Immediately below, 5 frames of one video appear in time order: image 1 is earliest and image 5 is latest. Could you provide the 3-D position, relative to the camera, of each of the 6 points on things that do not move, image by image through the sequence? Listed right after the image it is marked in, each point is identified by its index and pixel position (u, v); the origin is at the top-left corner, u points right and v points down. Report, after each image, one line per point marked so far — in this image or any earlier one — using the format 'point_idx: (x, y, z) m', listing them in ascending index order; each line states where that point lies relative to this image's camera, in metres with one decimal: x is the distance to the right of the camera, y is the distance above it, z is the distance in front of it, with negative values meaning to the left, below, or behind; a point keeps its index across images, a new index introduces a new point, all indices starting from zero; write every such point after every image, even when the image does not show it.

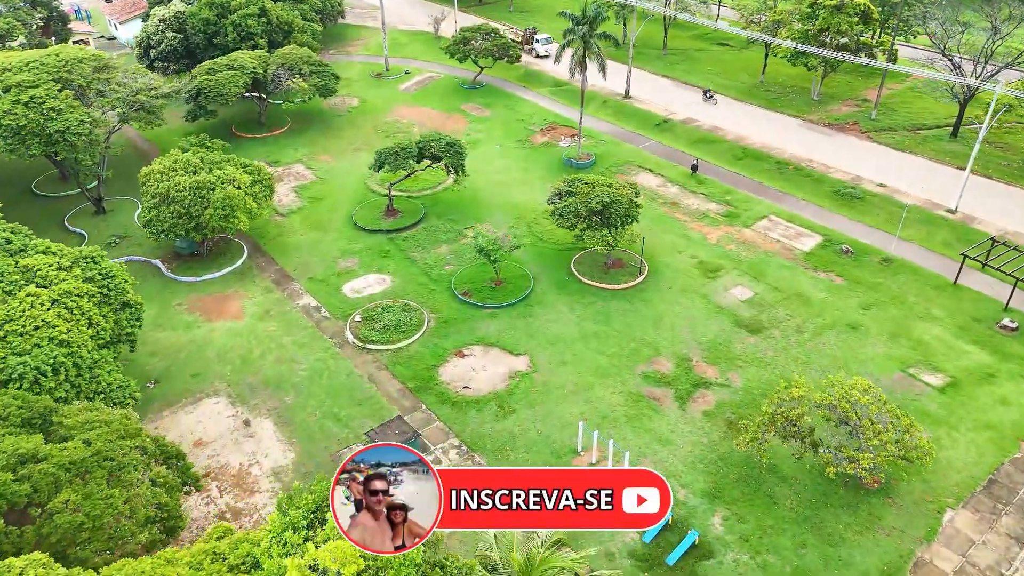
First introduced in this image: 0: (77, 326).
0: (-11.7, -1.0, +19.6) m
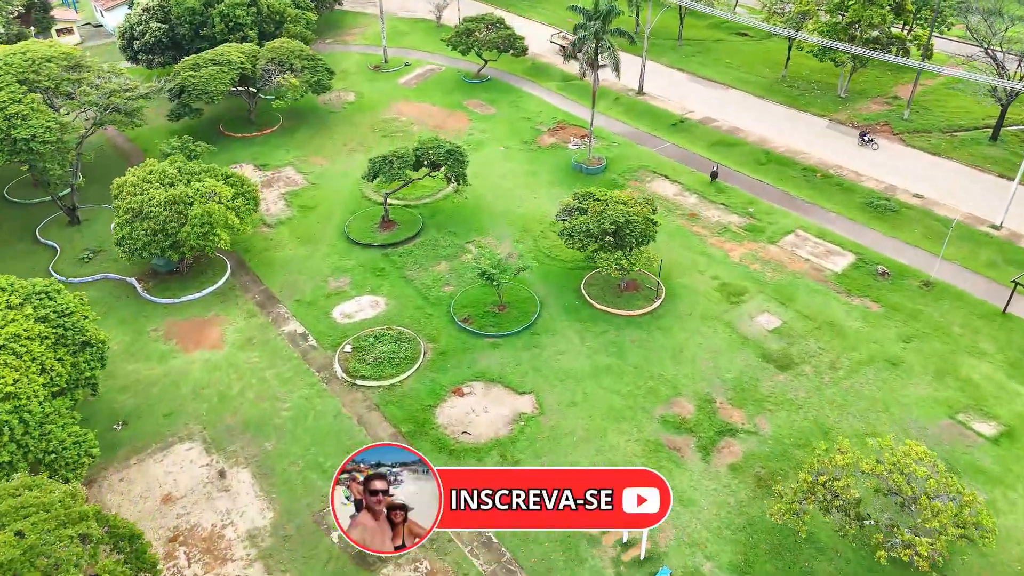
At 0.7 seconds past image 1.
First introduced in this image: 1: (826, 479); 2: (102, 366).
0: (-11.6, -2.1, +17.4) m
1: (+7.1, -4.3, +16.4) m
2: (-11.0, -2.1, +19.6) m
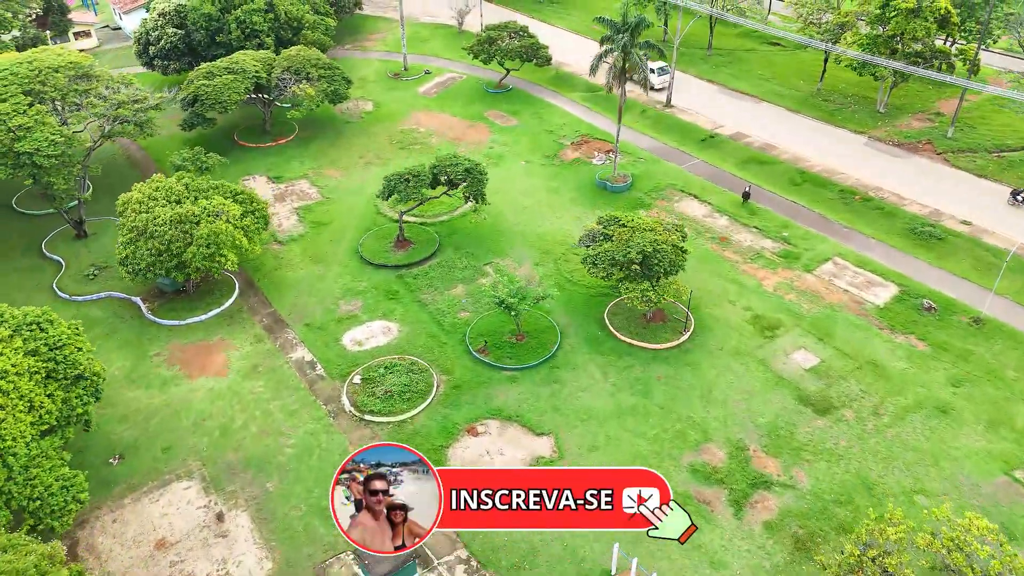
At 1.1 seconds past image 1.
0: (-11.2, -2.8, +16.3) m
1: (+7.4, -5.4, +14.9) m
2: (-10.6, -2.9, +18.5) m
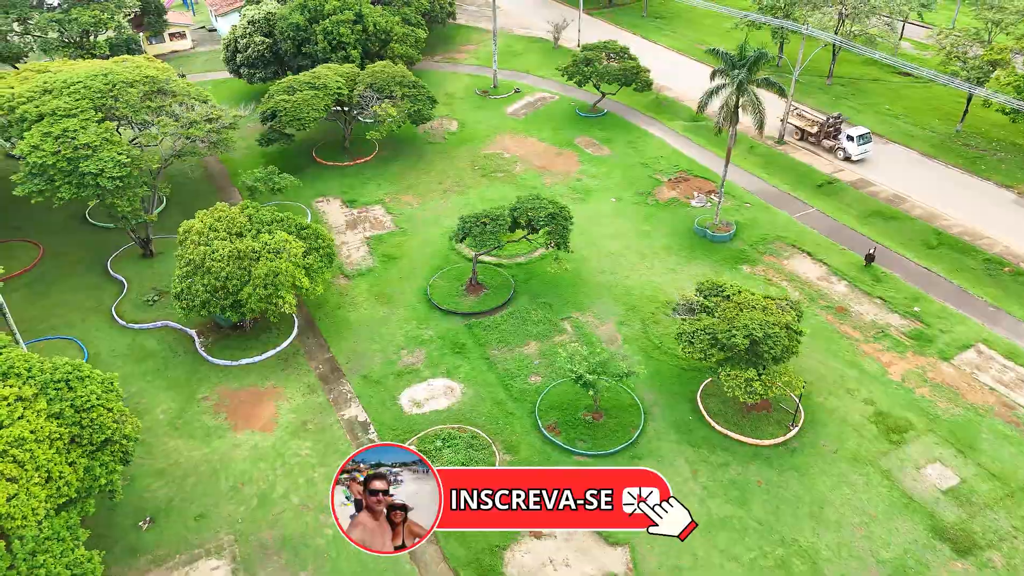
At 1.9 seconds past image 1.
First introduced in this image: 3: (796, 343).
0: (-9.8, -4.0, +14.7) m
1: (+8.3, -7.9, +11.2) m
2: (-8.9, -4.1, +16.7) m
3: (+7.7, -1.5, +19.7) m
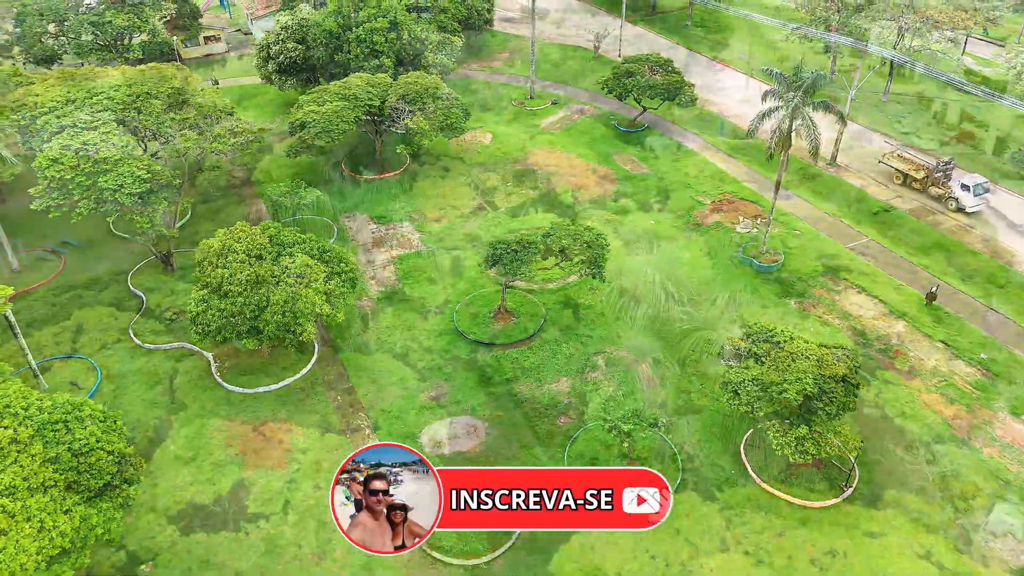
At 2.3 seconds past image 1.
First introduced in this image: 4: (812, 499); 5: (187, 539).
0: (-9.3, -4.8, +13.7) m
1: (+8.5, -9.1, +9.5) m
2: (-8.4, -4.9, +15.7) m
3: (+8.4, -2.7, +18.0) m
4: (+7.6, -5.4, +18.5) m
5: (-8.1, -6.2, +18.2) m
